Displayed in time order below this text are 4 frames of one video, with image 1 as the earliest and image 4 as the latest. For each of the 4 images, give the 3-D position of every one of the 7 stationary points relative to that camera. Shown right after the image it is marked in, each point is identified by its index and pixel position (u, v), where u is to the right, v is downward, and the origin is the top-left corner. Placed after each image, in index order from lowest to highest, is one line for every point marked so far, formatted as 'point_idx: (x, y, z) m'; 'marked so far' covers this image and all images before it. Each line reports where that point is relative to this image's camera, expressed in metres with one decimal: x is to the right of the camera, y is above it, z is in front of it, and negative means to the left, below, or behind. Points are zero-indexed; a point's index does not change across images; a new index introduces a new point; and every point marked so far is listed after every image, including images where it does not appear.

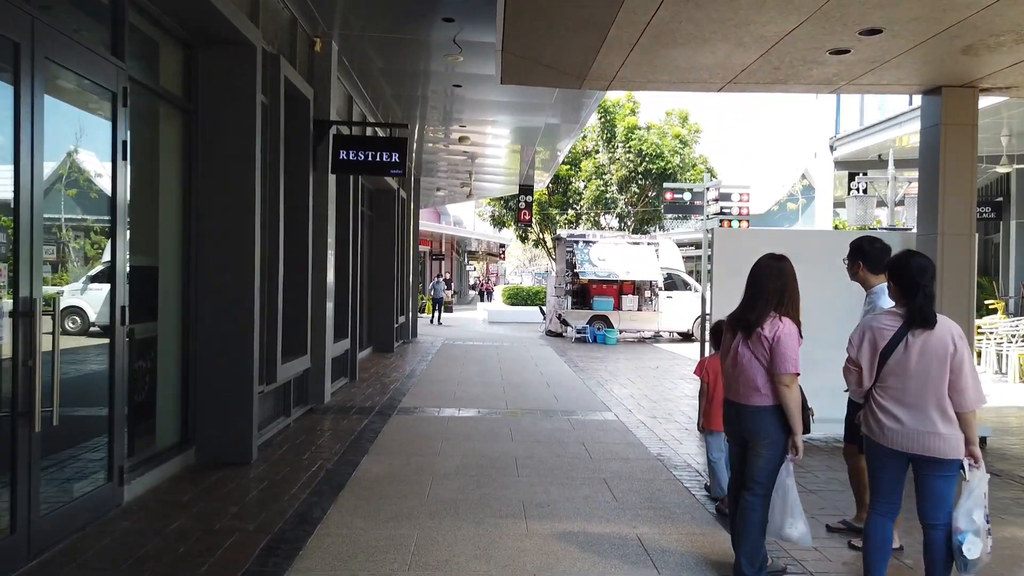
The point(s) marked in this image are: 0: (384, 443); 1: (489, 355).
0: (-1.2, -1.5, +7.4) m
1: (-0.5, -1.4, +15.9) m
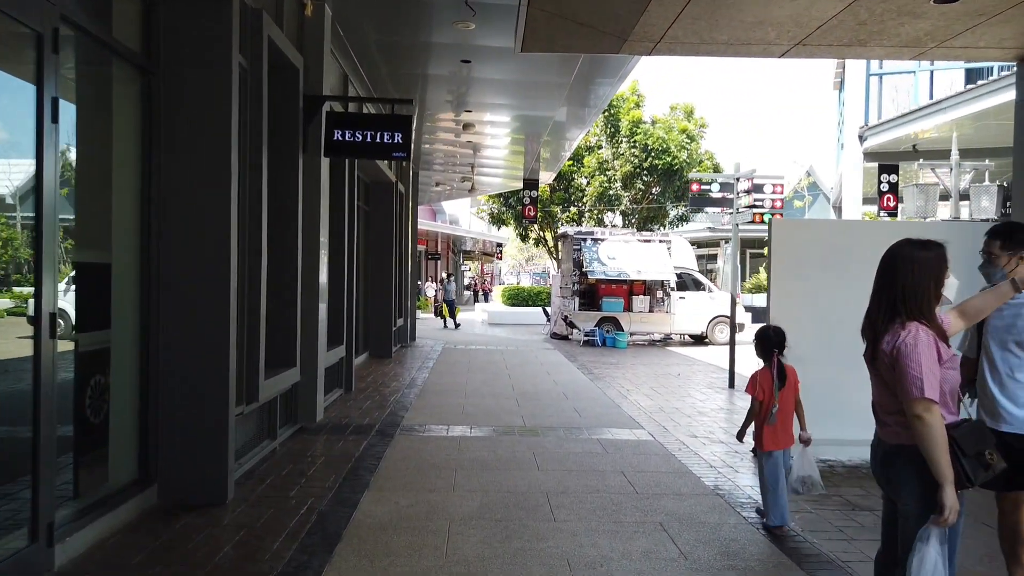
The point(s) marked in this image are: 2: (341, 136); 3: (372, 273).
0: (-1.0, -1.5, +6.2) m
1: (-0.3, -1.4, +14.8) m
2: (-1.7, +1.6, +7.8) m
3: (-2.8, +0.3, +15.4) m
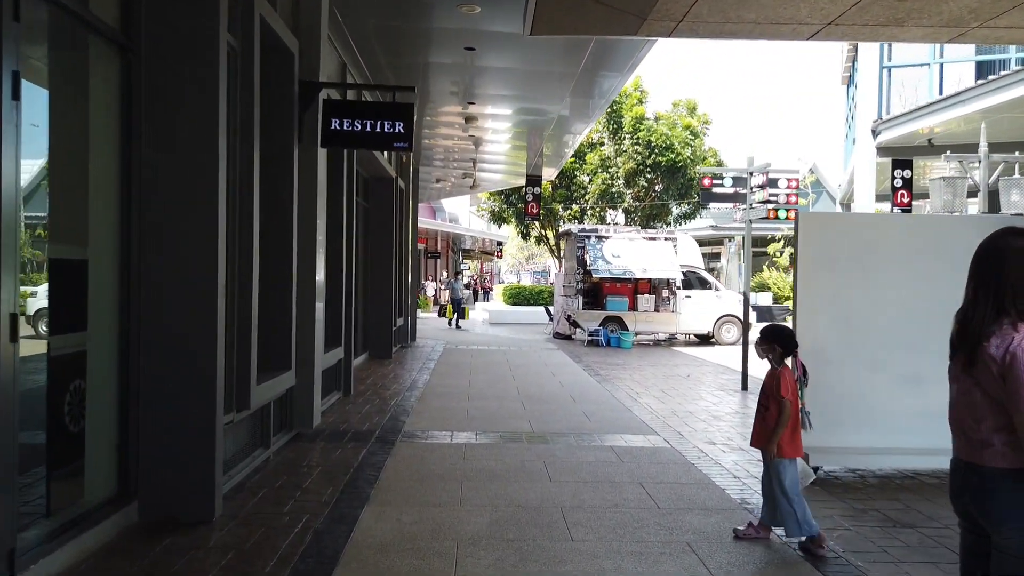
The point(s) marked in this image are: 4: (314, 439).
0: (-0.9, -1.5, +5.8) m
1: (-0.3, -1.4, +14.3) m
2: (-1.7, +1.6, +7.4) m
3: (-2.7, +0.3, +14.9) m
4: (-1.9, -1.4, +7.3) m
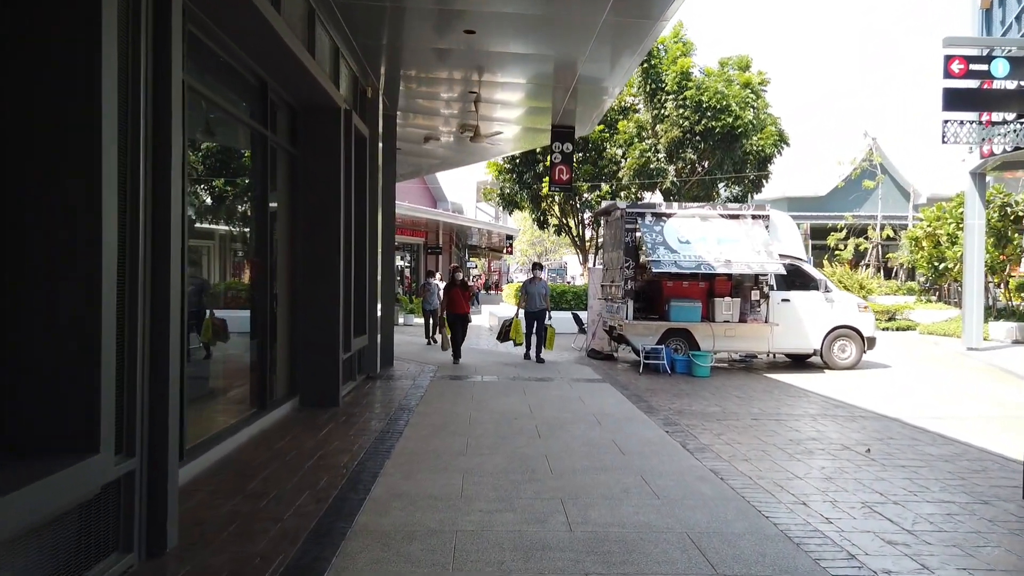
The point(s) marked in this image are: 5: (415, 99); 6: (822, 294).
0: (-0.7, -1.5, -0.2) m
1: (0.0, -1.4, +8.4) m
2: (-1.4, +1.5, +1.5) m
3: (-2.4, +0.3, +9.0) m
4: (-1.7, -1.5, +1.4) m
5: (-1.7, +3.4, +13.5) m
6: (+5.5, -0.1, +13.8) m
